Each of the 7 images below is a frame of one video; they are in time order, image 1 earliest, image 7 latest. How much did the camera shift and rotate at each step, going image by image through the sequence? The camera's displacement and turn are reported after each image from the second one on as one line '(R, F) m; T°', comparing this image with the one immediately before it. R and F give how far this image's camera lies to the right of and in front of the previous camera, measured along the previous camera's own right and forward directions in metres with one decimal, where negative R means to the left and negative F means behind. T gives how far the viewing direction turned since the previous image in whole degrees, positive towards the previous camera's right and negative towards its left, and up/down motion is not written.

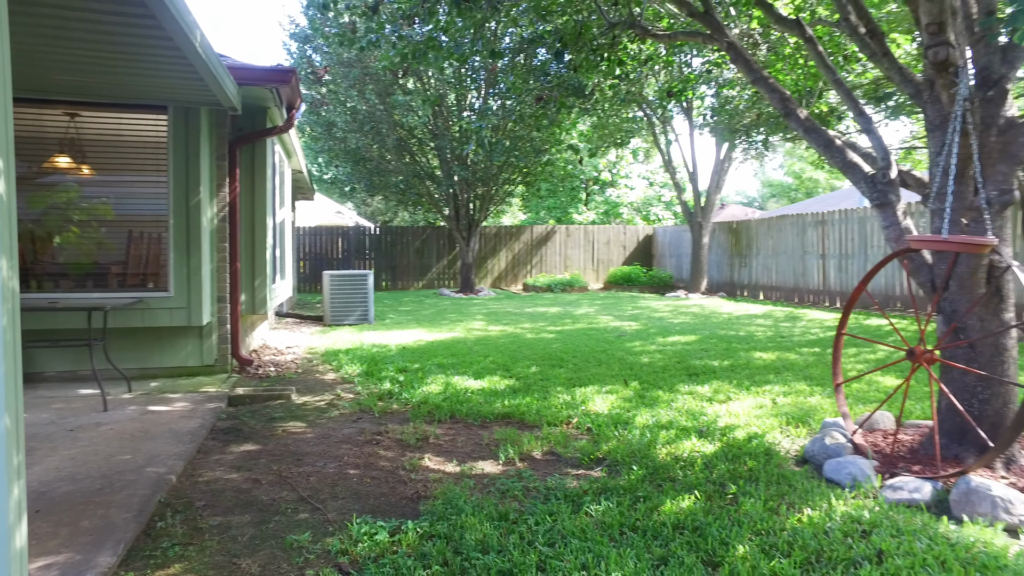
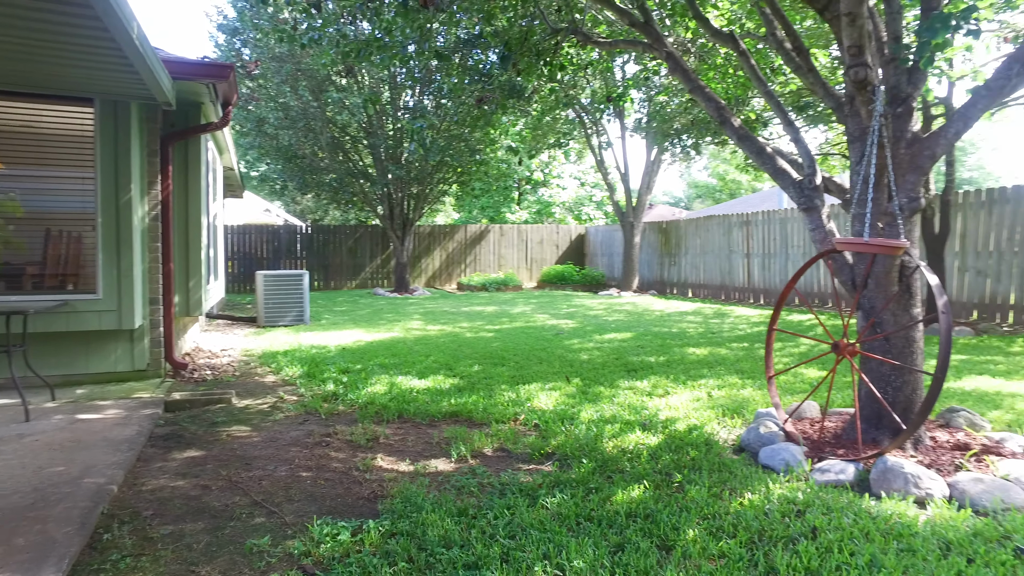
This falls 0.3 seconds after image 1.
(-0.1, -0.1) m; +6°
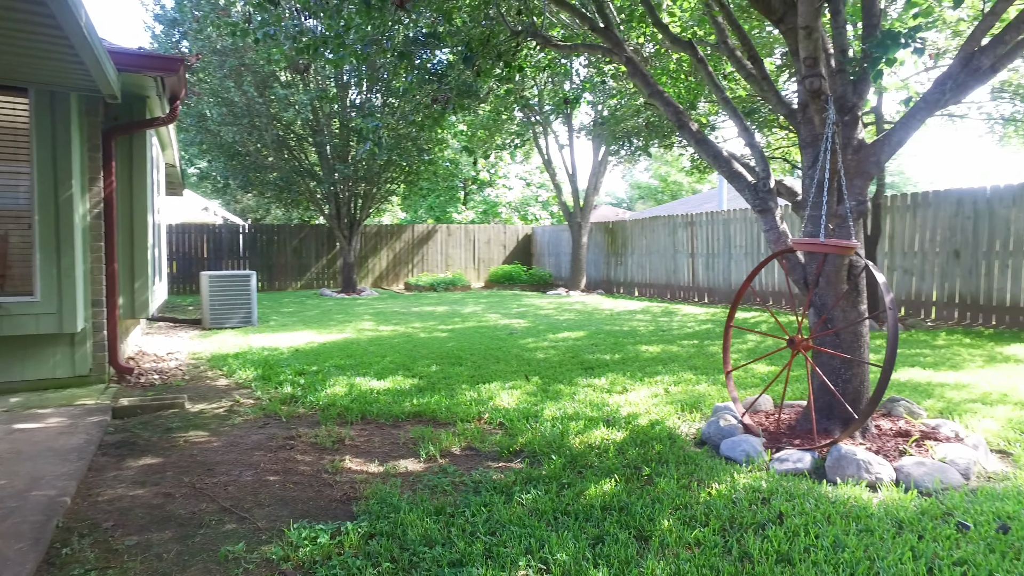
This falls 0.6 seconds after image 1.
(-0.1, 0.0) m; +5°
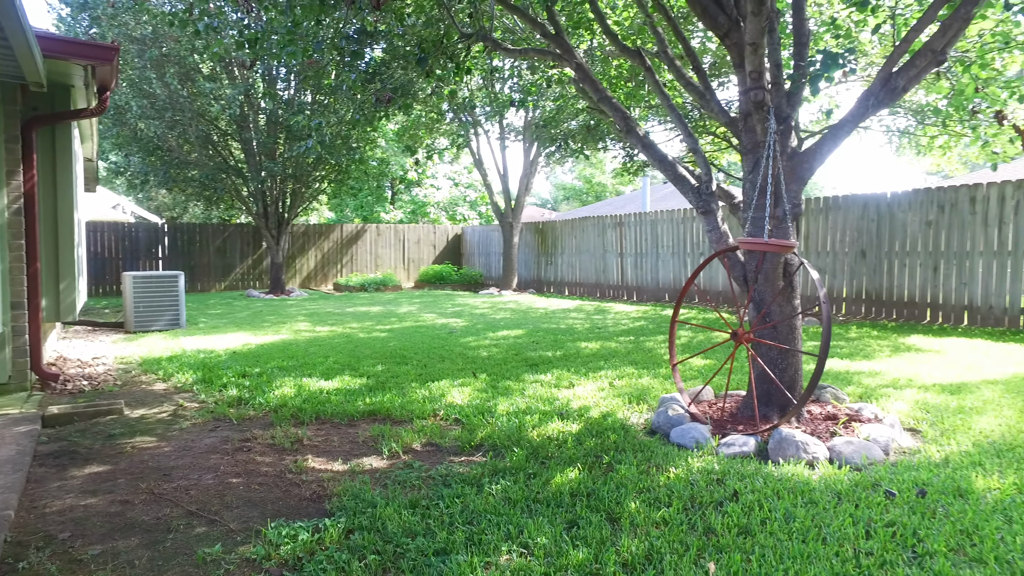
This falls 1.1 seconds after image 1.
(-0.2, -0.1) m; +7°
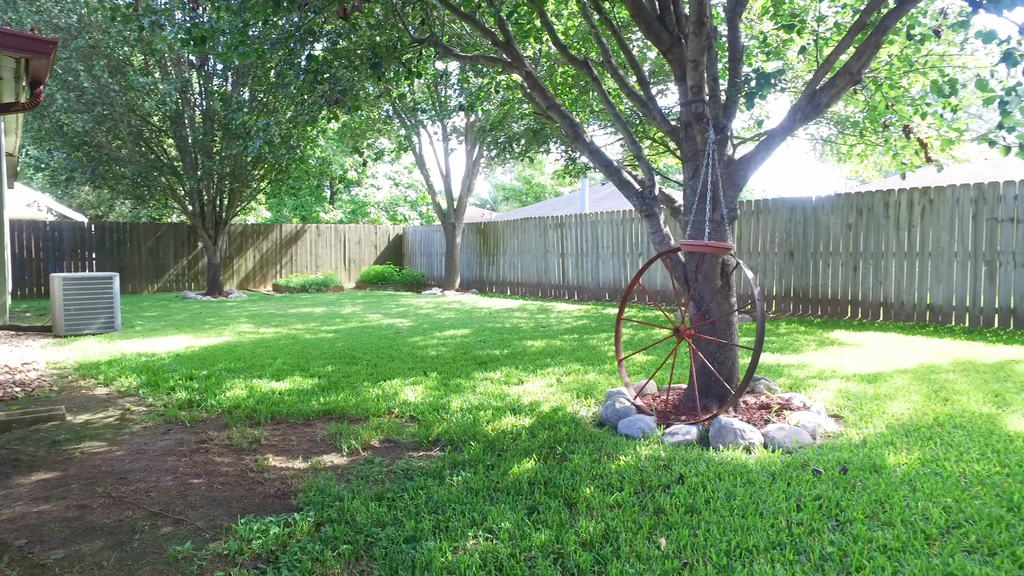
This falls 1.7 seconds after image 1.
(-0.1, -0.1) m; +5°
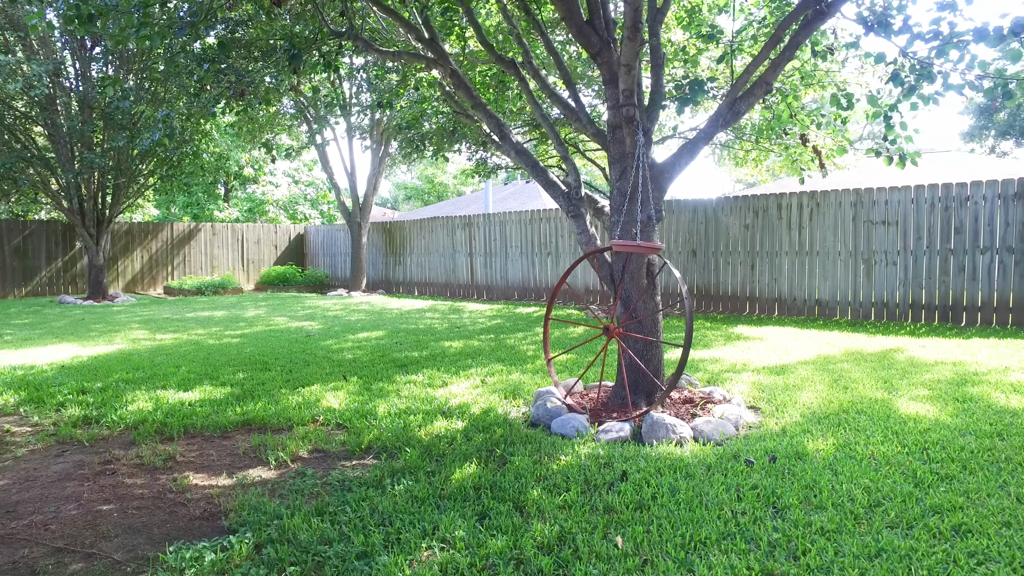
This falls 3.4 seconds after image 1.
(-0.2, +0.1) m; +9°
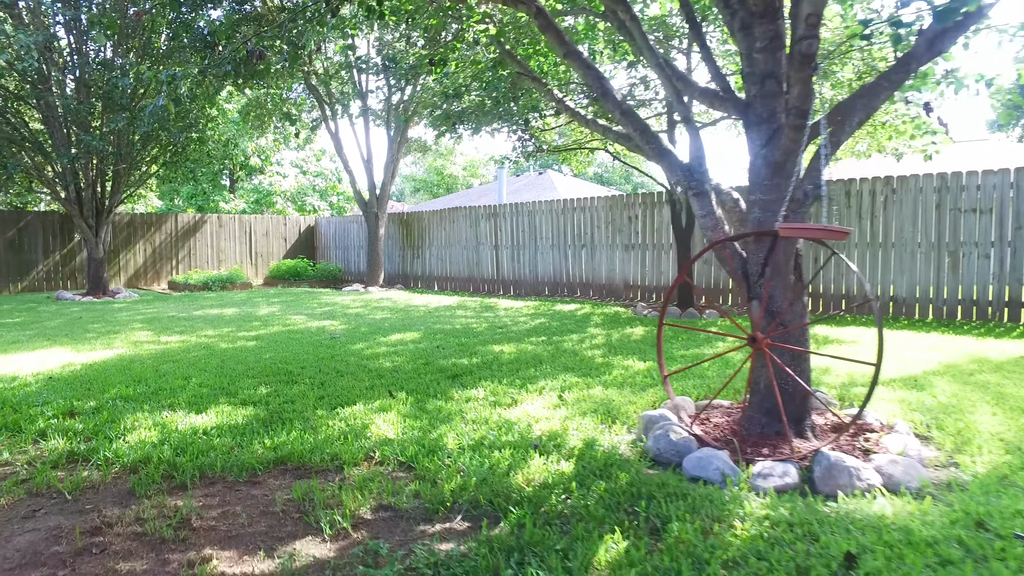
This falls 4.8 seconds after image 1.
(-0.5, +0.8) m; 0°
